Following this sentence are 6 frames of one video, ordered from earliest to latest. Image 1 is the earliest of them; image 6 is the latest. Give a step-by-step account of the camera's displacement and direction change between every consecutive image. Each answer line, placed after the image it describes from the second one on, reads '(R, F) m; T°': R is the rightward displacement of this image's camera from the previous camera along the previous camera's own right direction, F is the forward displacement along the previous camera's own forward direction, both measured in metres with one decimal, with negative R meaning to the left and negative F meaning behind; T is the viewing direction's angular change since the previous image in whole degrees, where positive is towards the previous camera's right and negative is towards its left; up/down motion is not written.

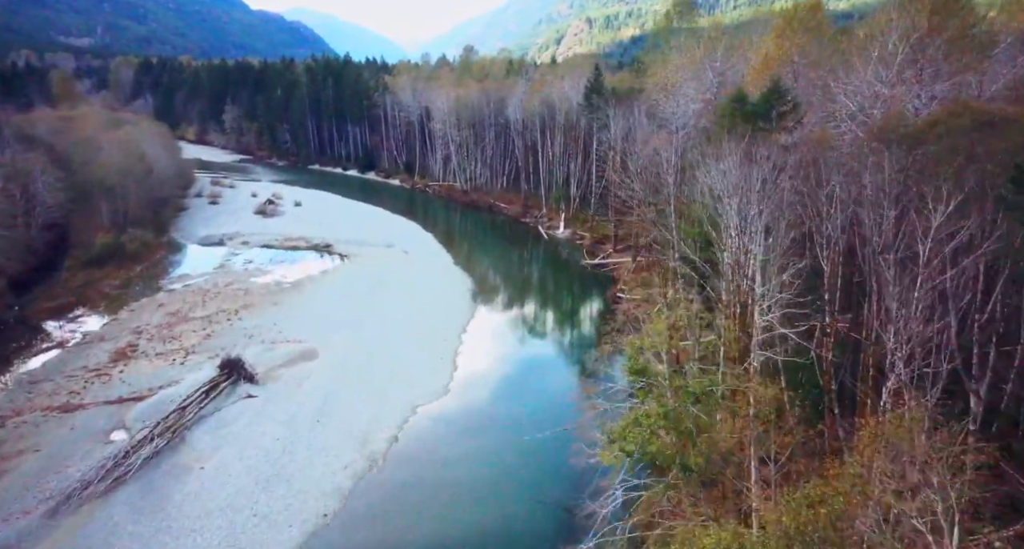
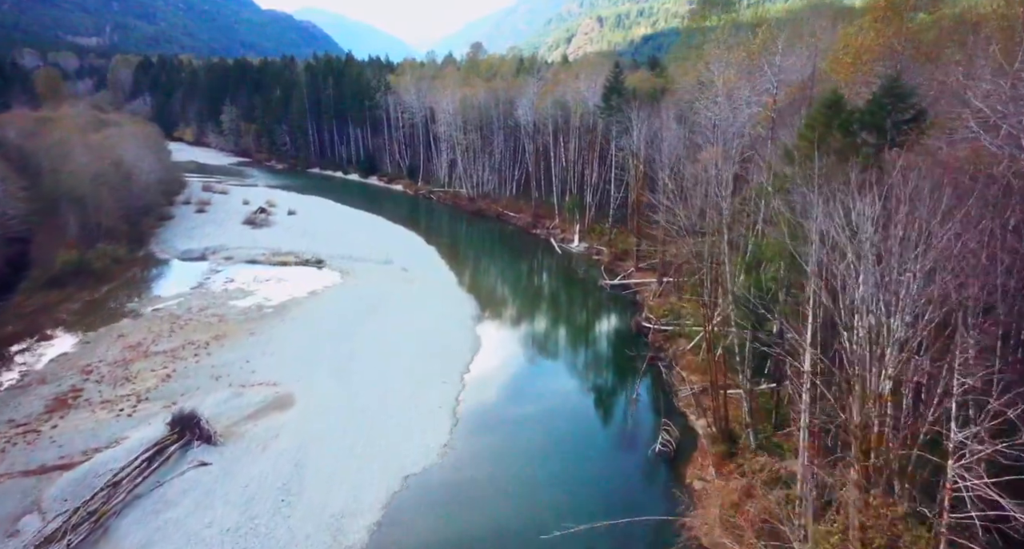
(-0.1, +3.6) m; -1°
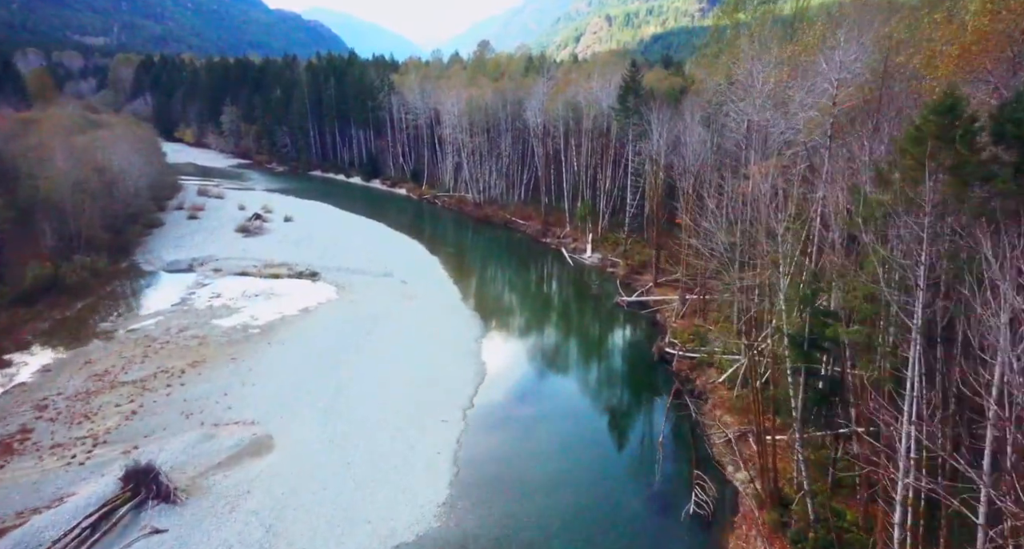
(-0.1, +2.5) m; -1°
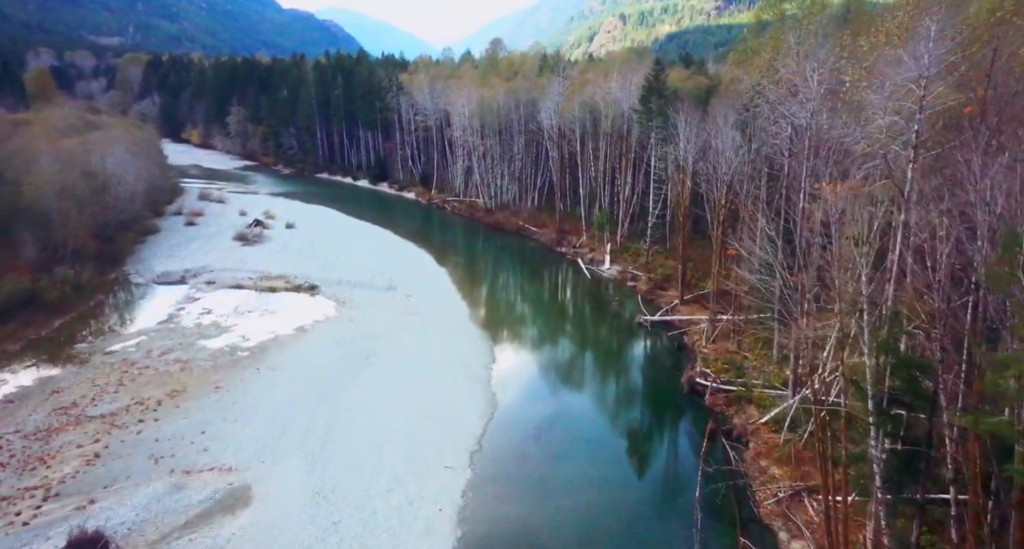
(-0.1, +2.4) m; -1°
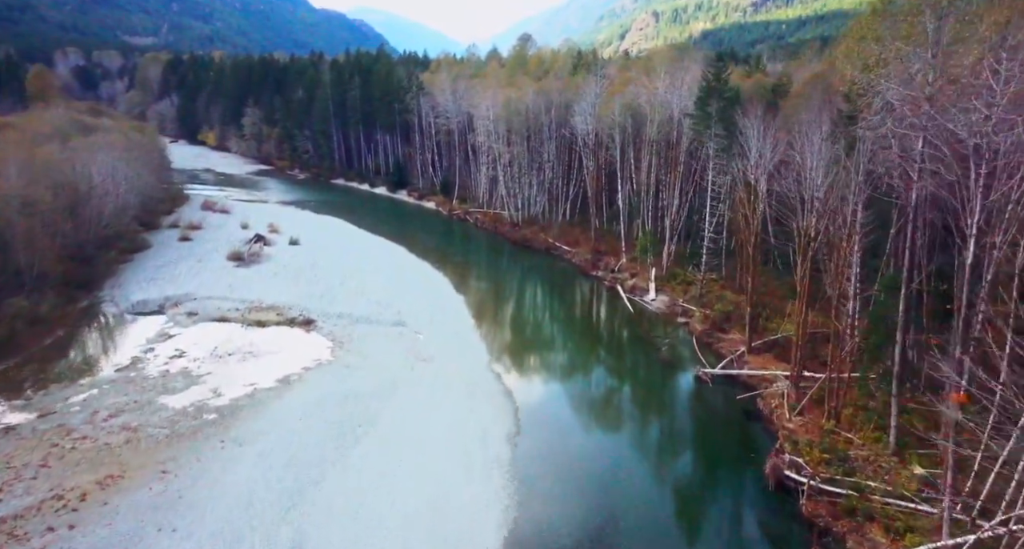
(-0.2, +4.9) m; -3°
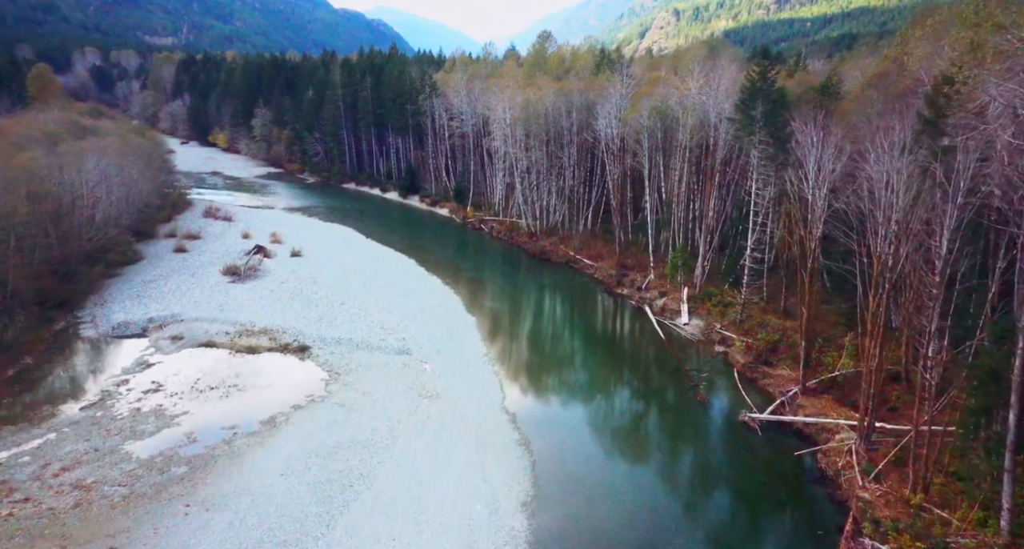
(-0.1, +2.9) m; -2°
